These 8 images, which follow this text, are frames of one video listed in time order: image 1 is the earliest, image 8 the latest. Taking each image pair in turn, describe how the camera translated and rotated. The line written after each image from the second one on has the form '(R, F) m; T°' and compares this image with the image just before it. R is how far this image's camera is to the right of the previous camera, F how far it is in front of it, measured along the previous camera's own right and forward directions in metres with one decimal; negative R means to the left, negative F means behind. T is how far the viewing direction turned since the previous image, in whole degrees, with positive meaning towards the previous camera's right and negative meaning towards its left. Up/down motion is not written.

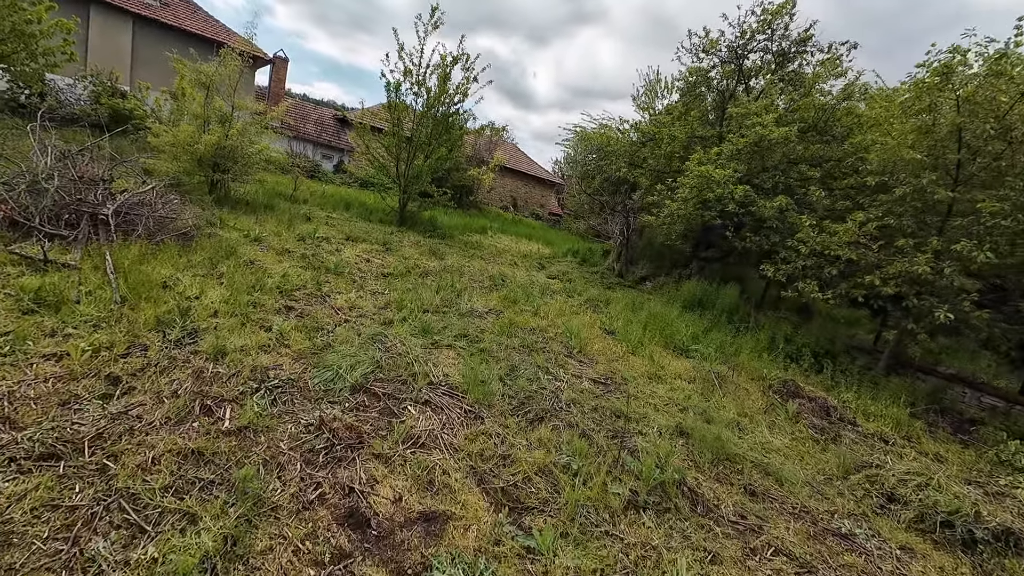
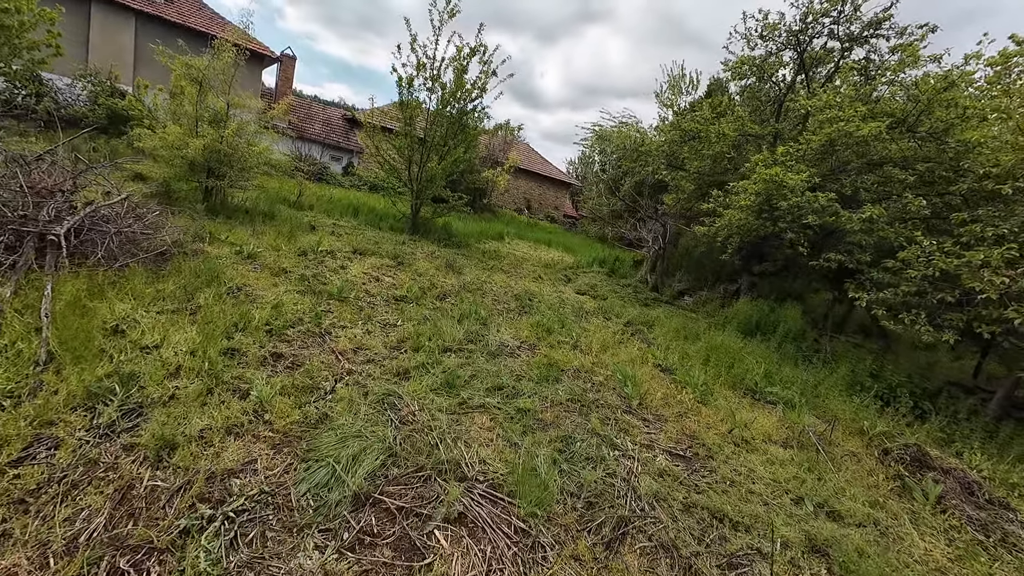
(-0.3, +0.8) m; -1°
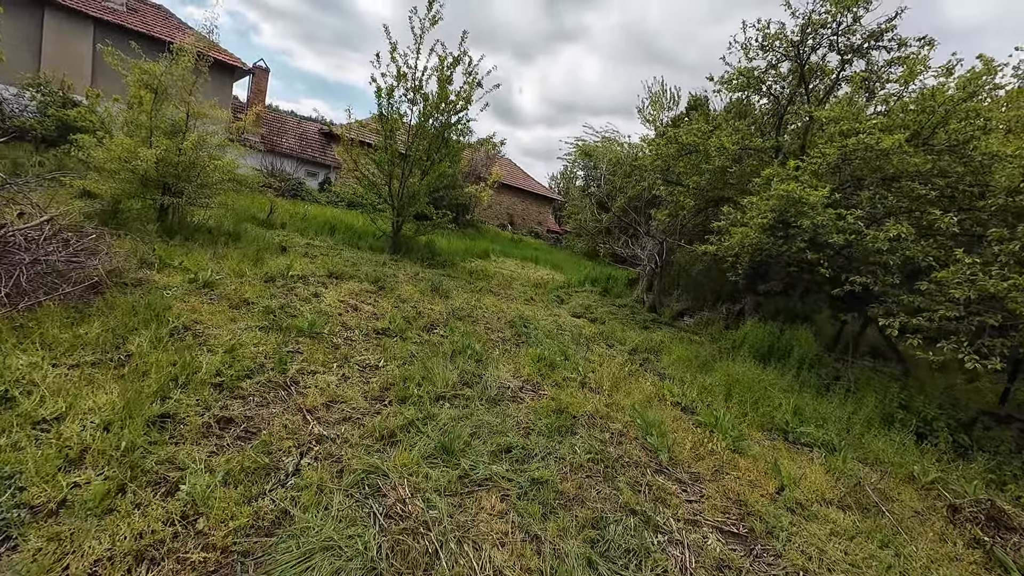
(-0.2, +0.5) m; +3°
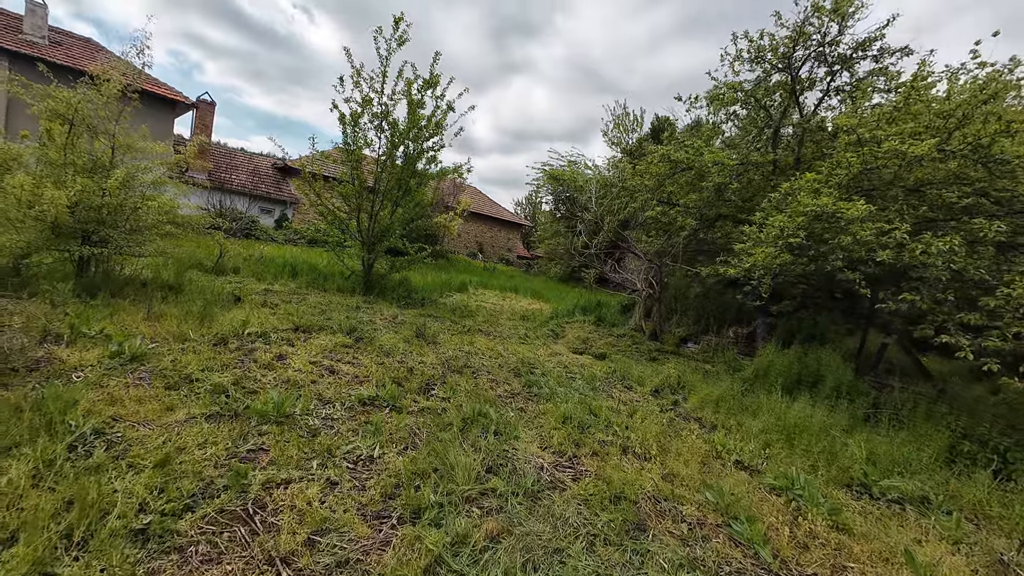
(-0.4, +0.7) m; +5°
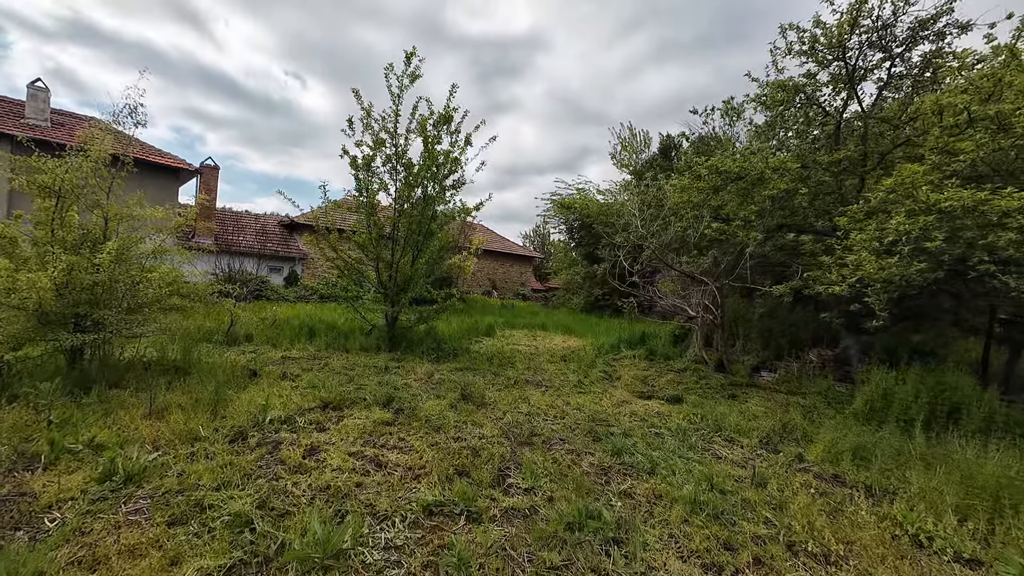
(-0.5, +0.7) m; -1°
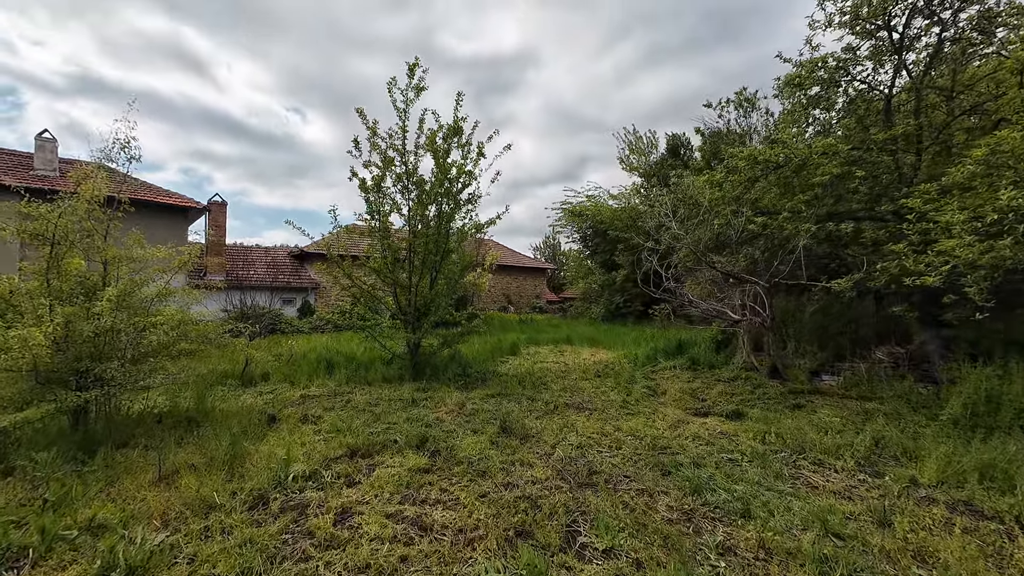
(-0.2, +0.4) m; -1°
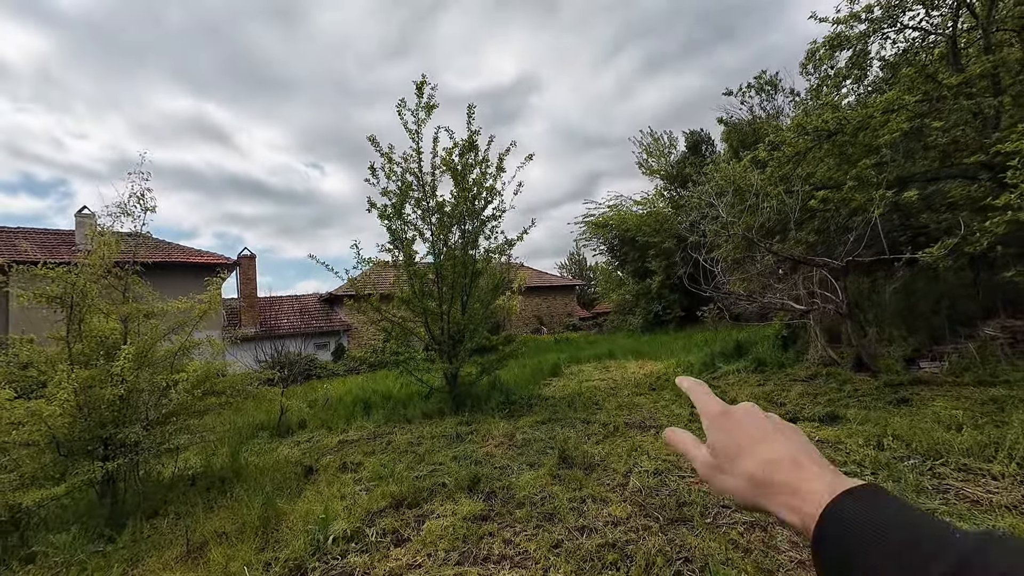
(-0.1, +0.4) m; -3°
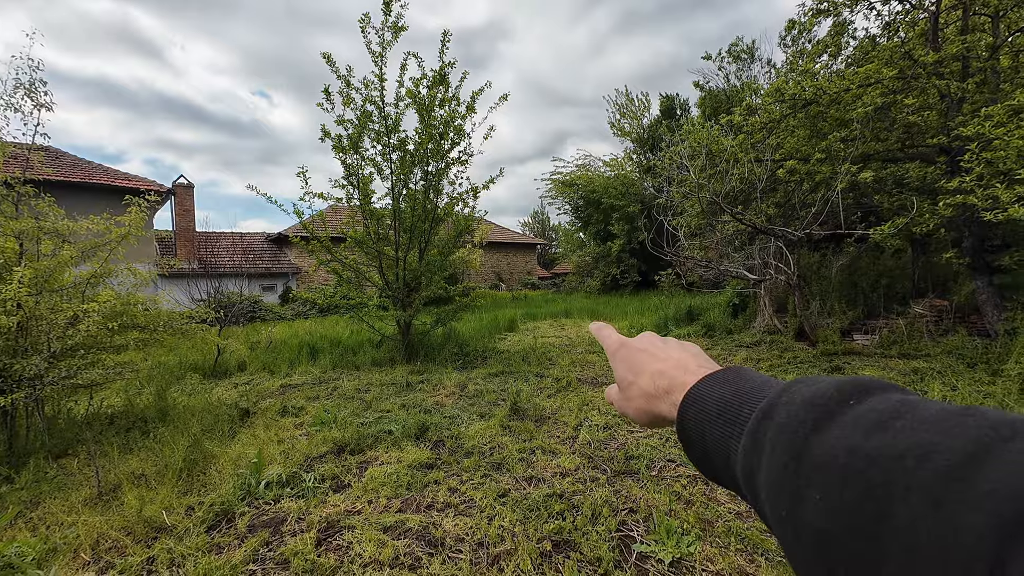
(0.0, +0.2) m; +6°
